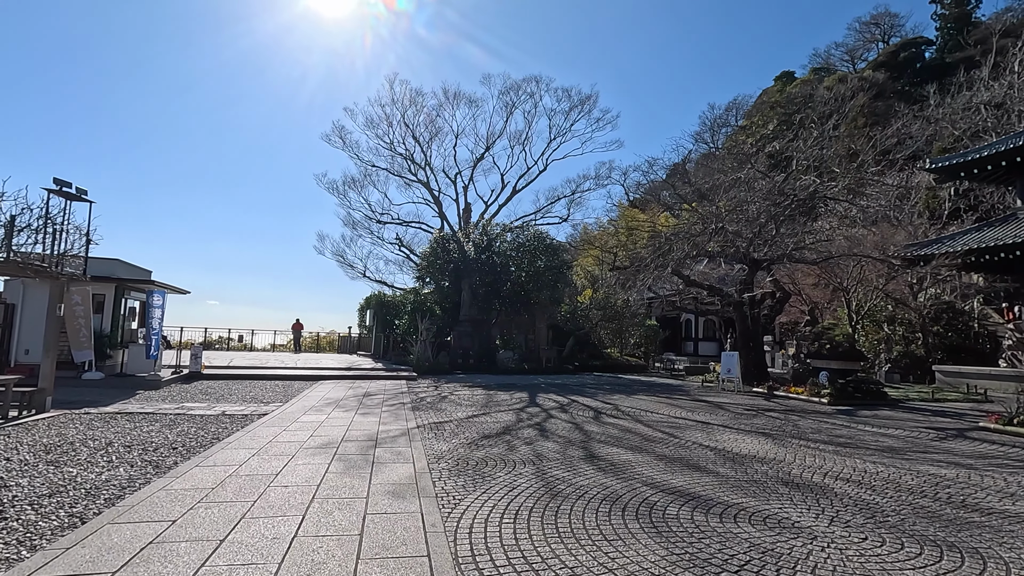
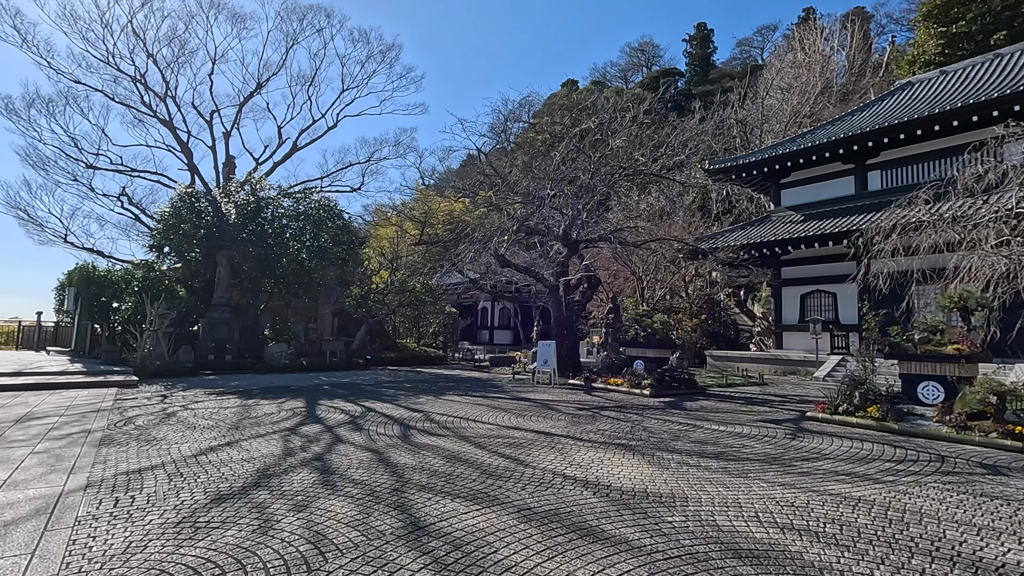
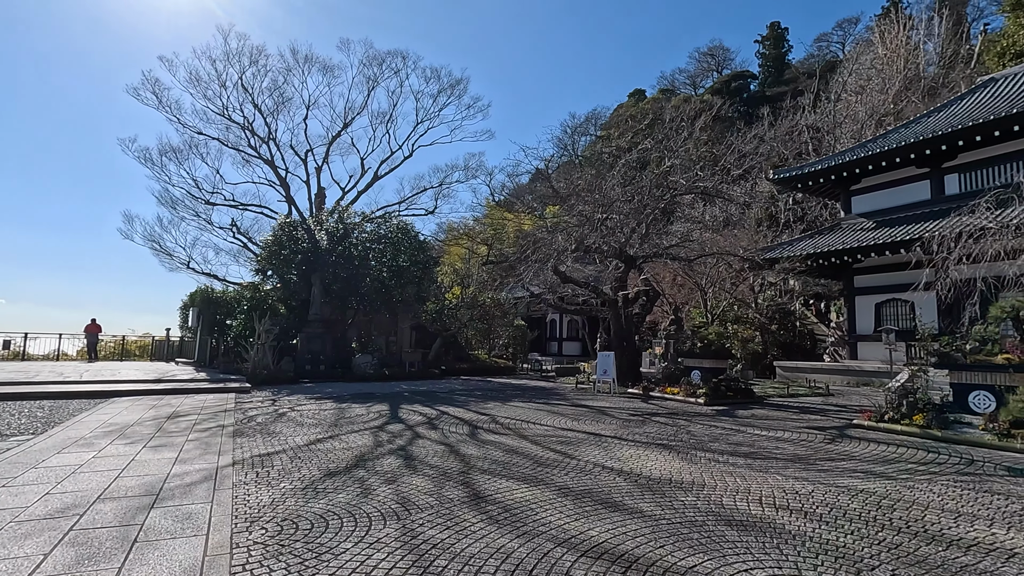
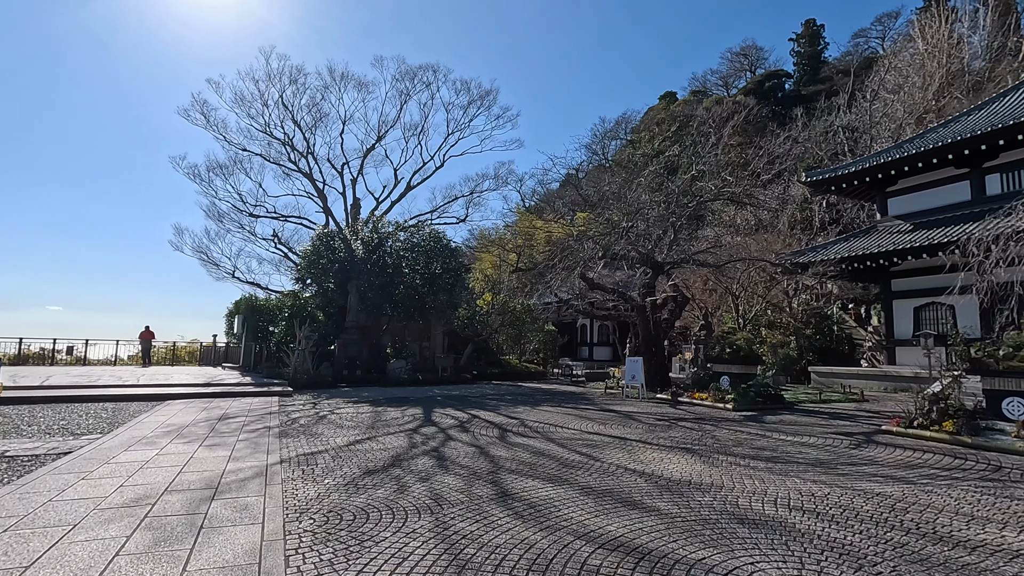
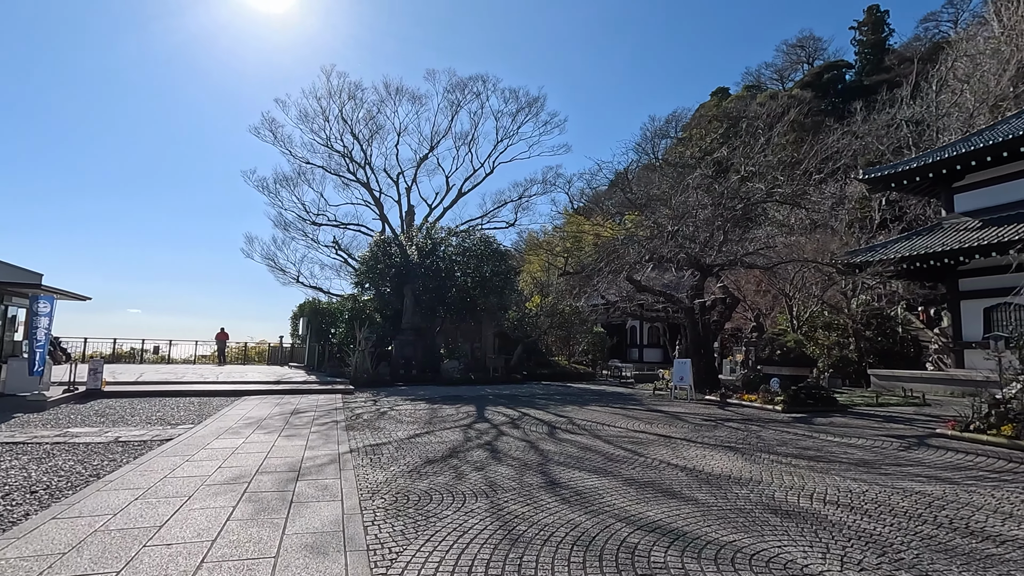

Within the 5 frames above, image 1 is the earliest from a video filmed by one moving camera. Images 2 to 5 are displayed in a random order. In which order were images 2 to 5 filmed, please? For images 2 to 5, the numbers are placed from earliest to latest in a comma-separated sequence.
5, 4, 3, 2
